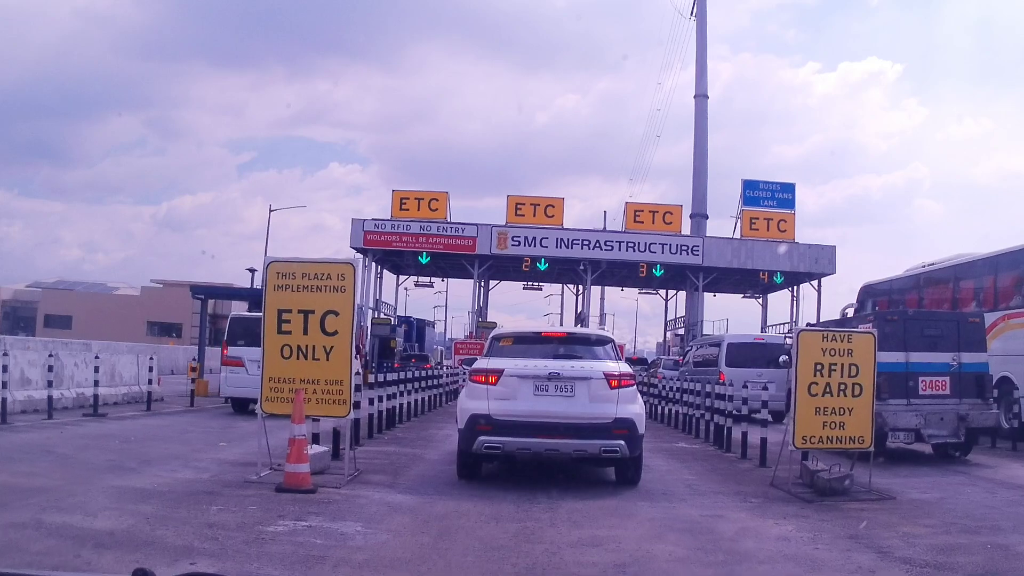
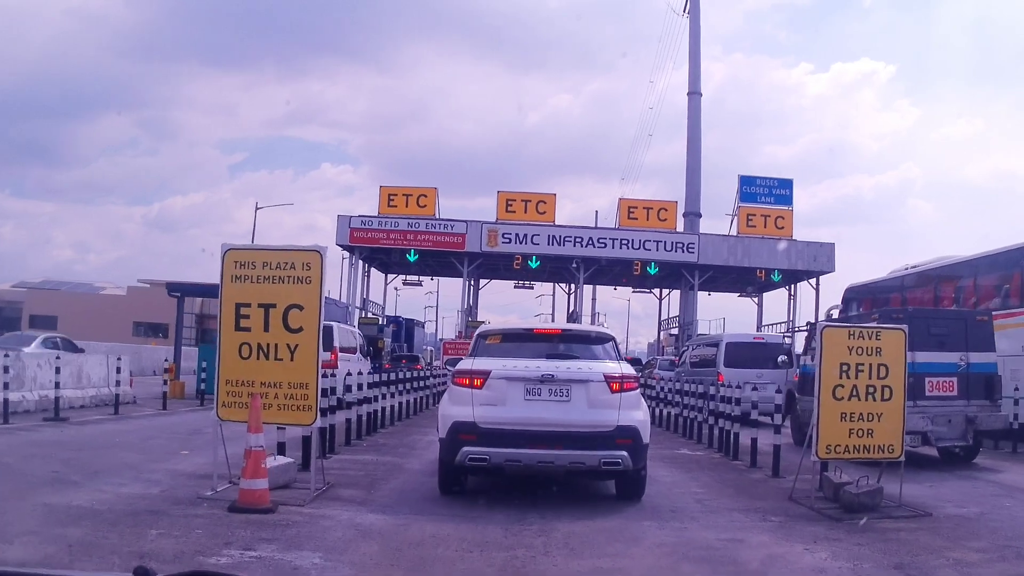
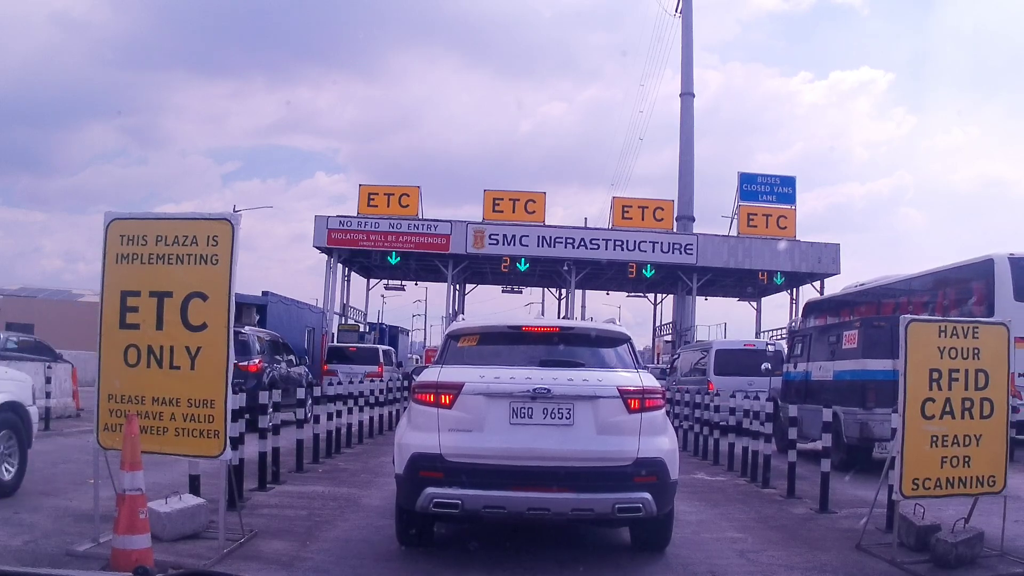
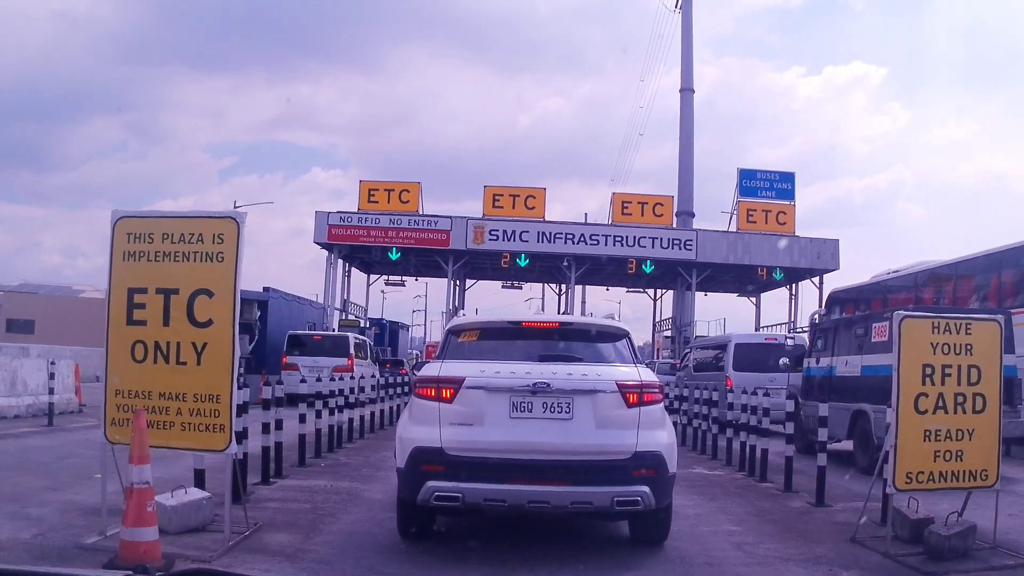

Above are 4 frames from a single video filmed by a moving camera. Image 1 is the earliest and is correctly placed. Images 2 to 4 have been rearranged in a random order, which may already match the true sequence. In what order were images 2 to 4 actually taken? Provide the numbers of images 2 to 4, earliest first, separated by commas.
2, 4, 3
